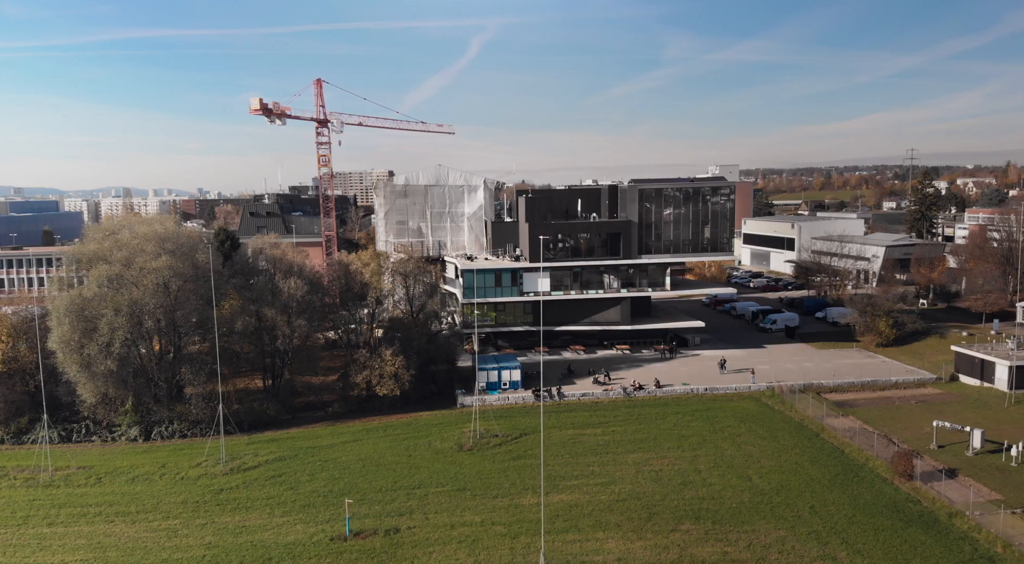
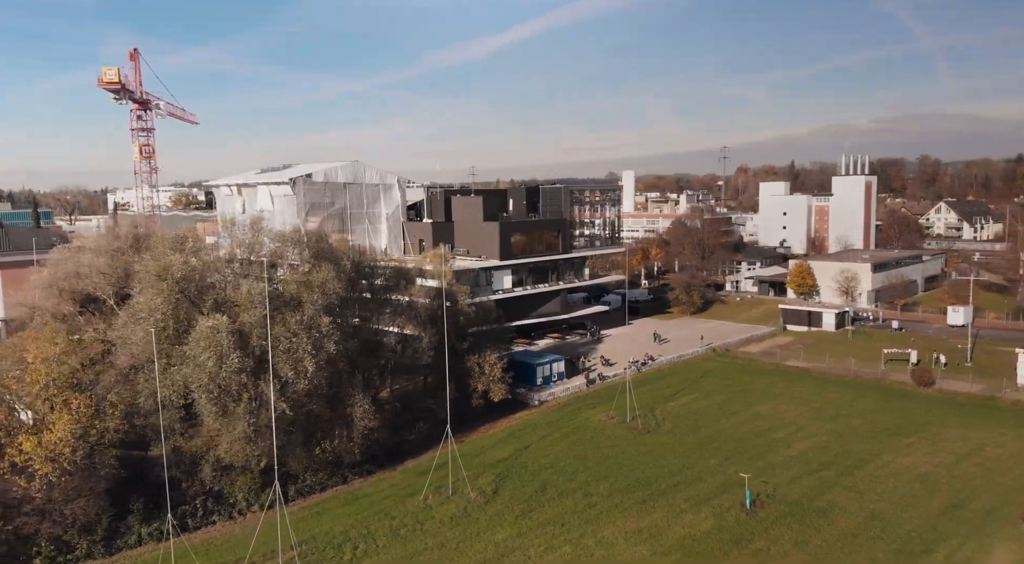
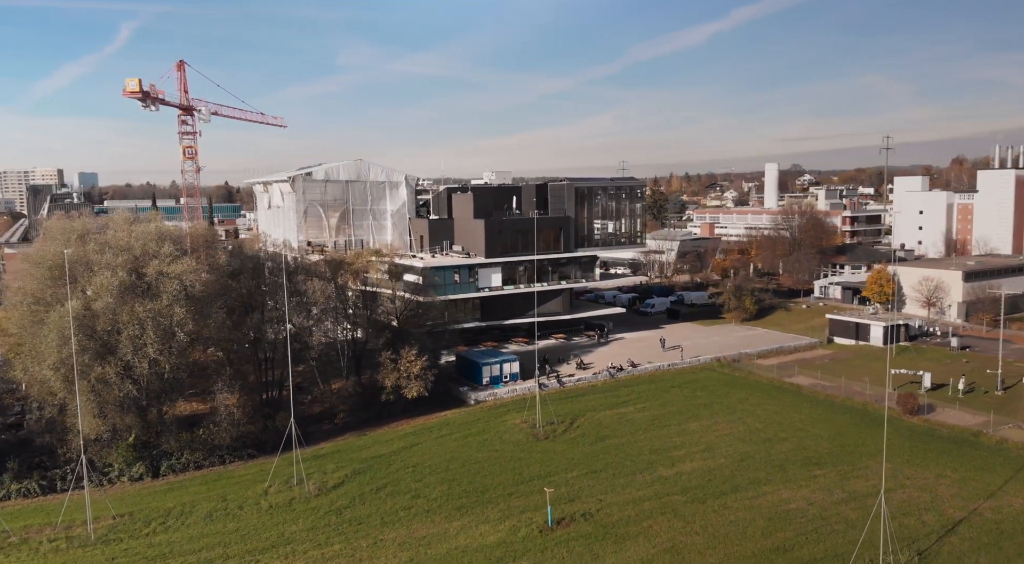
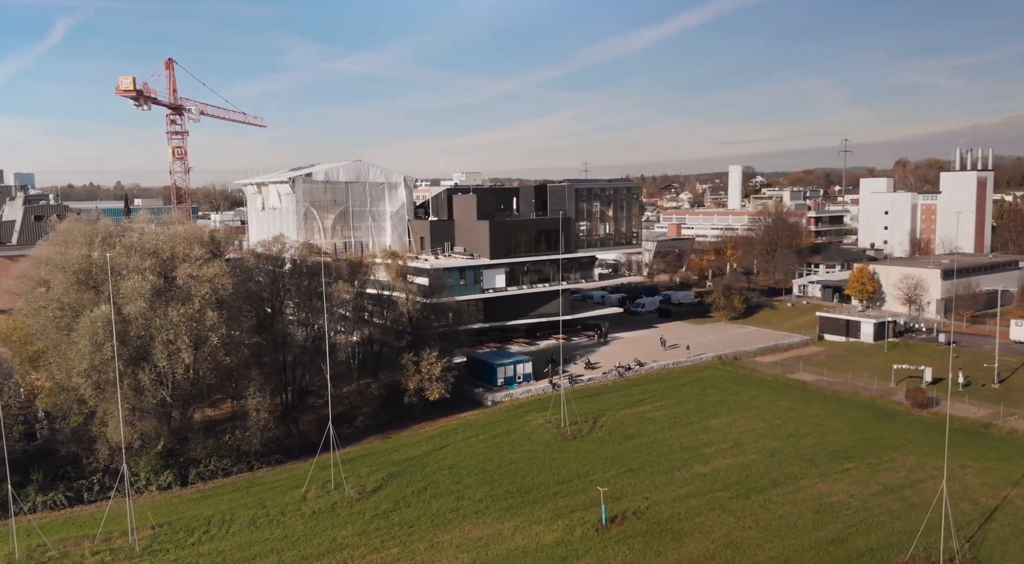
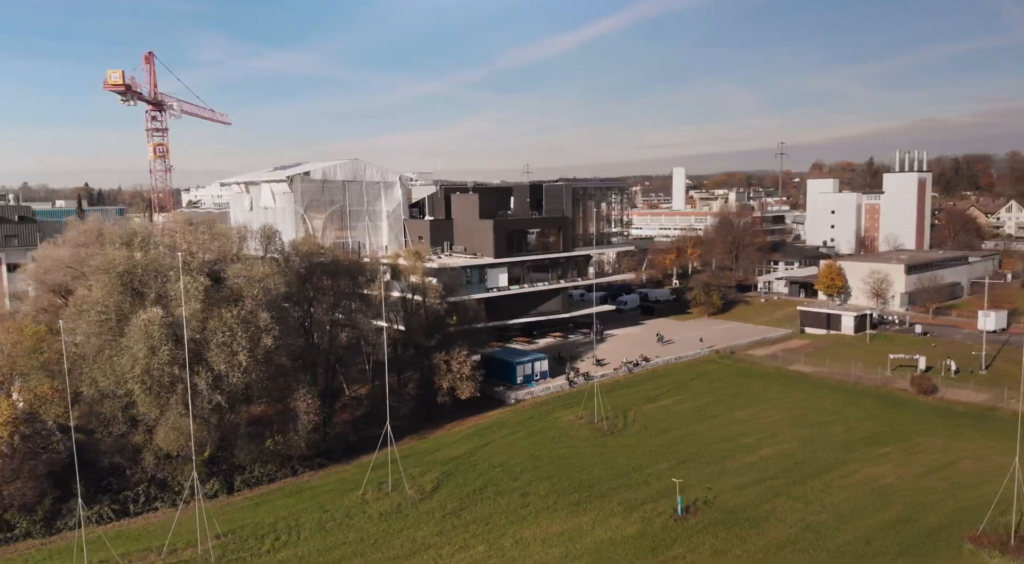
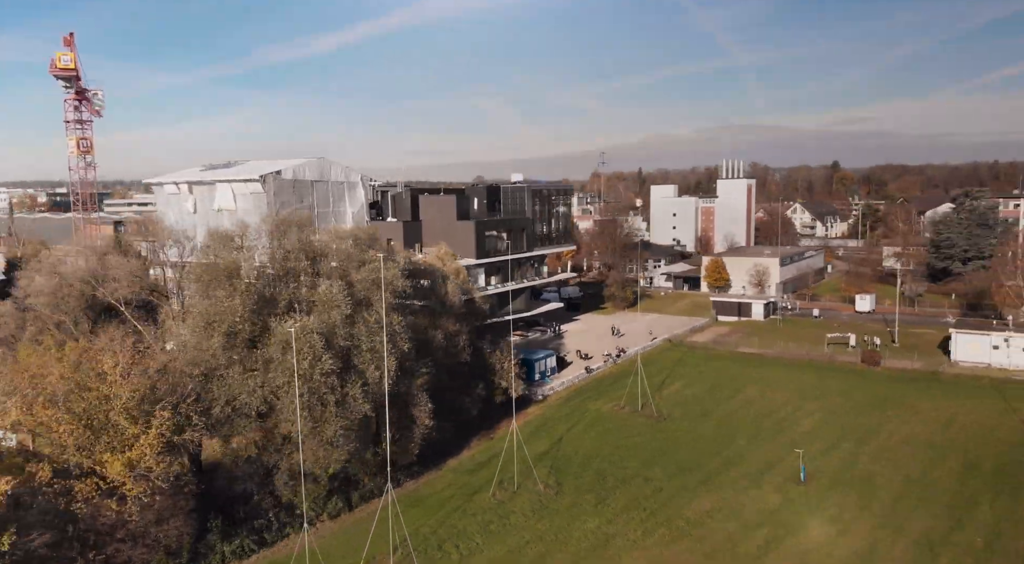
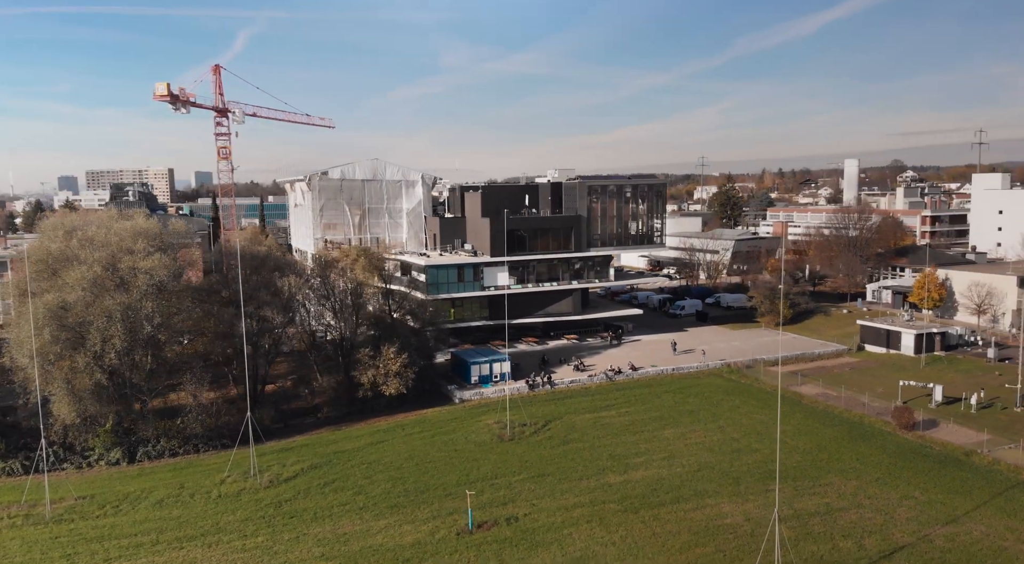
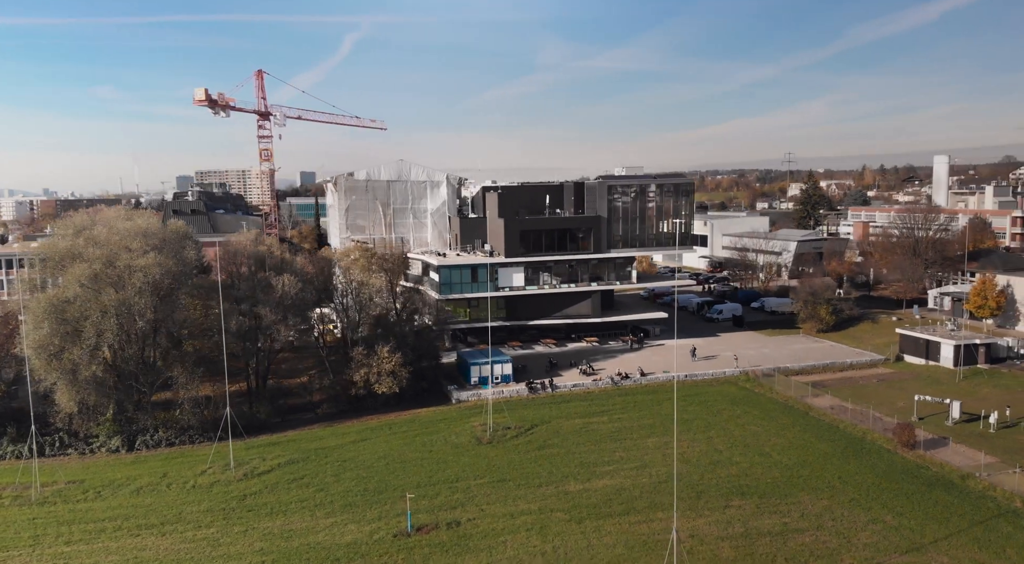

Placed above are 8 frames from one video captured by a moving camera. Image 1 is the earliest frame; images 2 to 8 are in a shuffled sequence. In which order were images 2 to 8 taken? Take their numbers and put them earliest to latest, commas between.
8, 7, 3, 4, 5, 2, 6
